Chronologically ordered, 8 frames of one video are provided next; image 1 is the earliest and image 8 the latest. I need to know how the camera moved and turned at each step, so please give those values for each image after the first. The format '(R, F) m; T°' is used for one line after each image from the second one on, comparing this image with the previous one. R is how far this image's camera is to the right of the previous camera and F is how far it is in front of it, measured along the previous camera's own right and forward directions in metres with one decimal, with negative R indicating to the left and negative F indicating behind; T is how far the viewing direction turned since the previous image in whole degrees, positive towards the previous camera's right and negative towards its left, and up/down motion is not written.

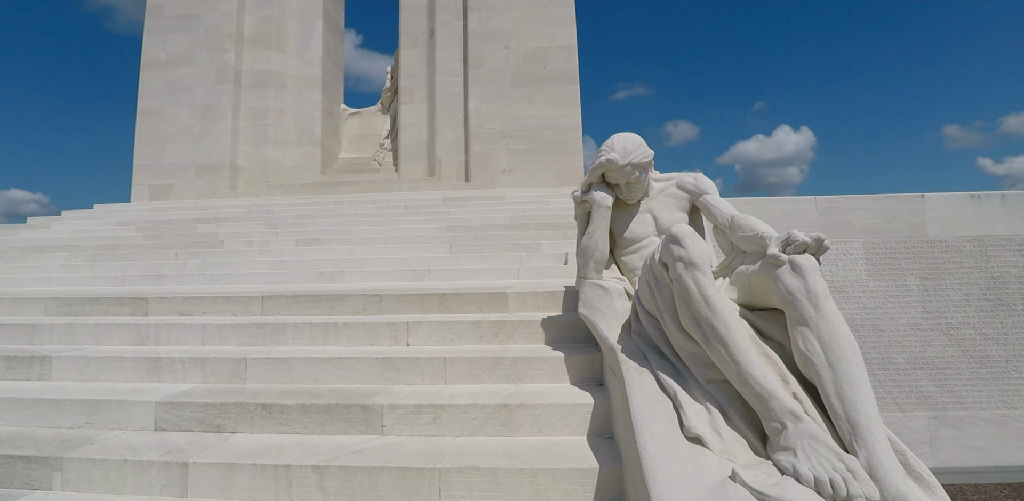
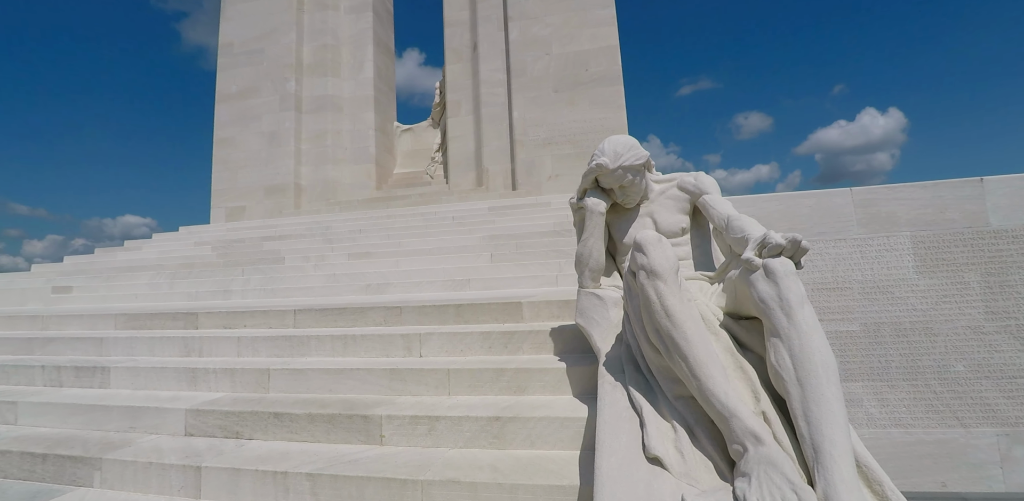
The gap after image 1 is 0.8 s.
(+0.5, +0.1) m; -8°
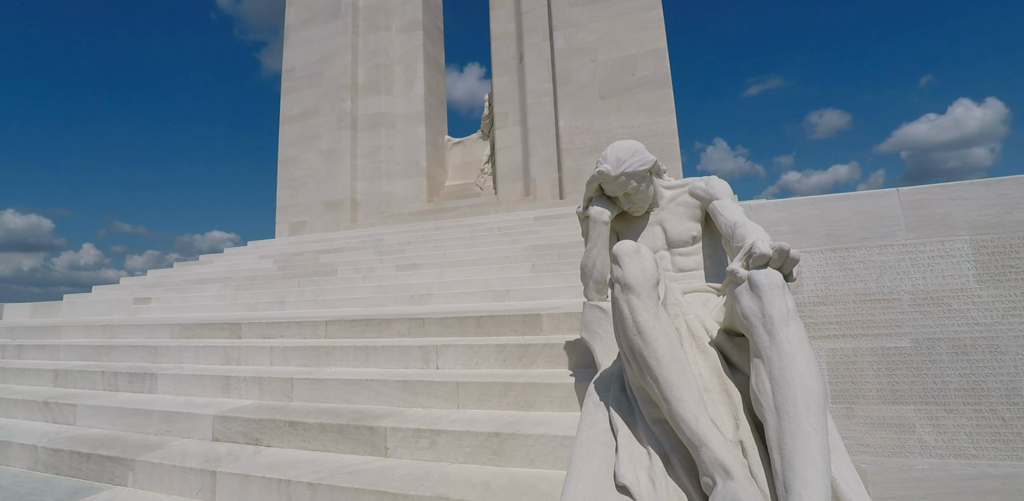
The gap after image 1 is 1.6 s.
(+0.4, +0.1) m; -7°
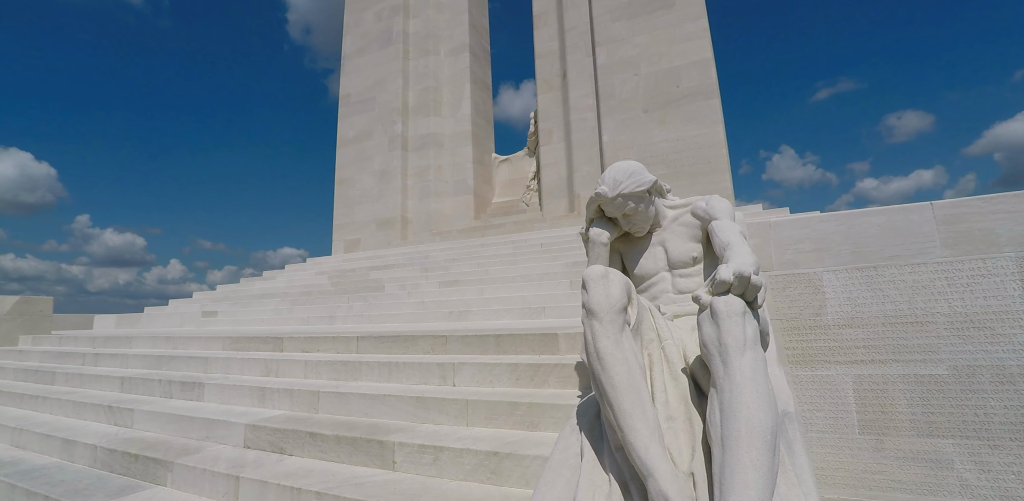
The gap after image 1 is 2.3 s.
(+0.4, 0.0) m; -7°
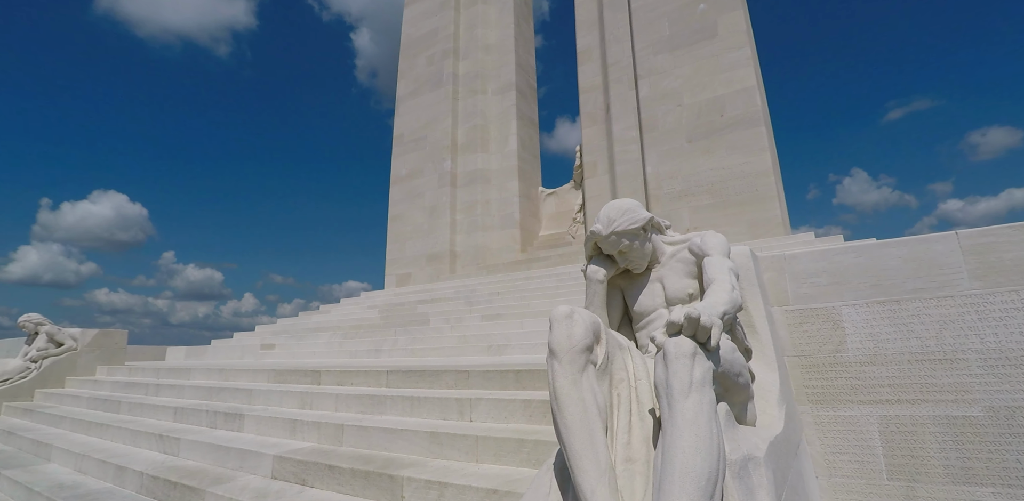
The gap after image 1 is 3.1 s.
(+0.4, -0.1) m; -7°
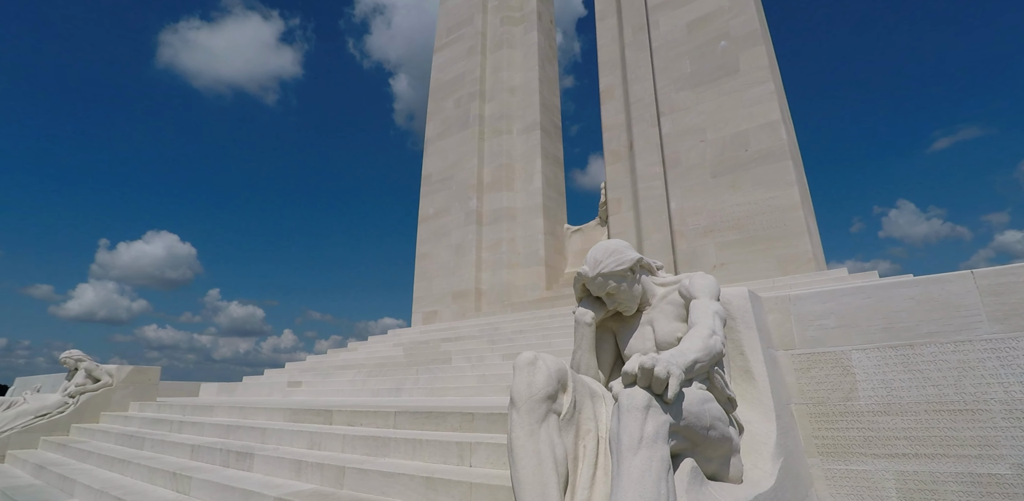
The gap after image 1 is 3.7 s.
(+0.3, 0.0) m; -4°
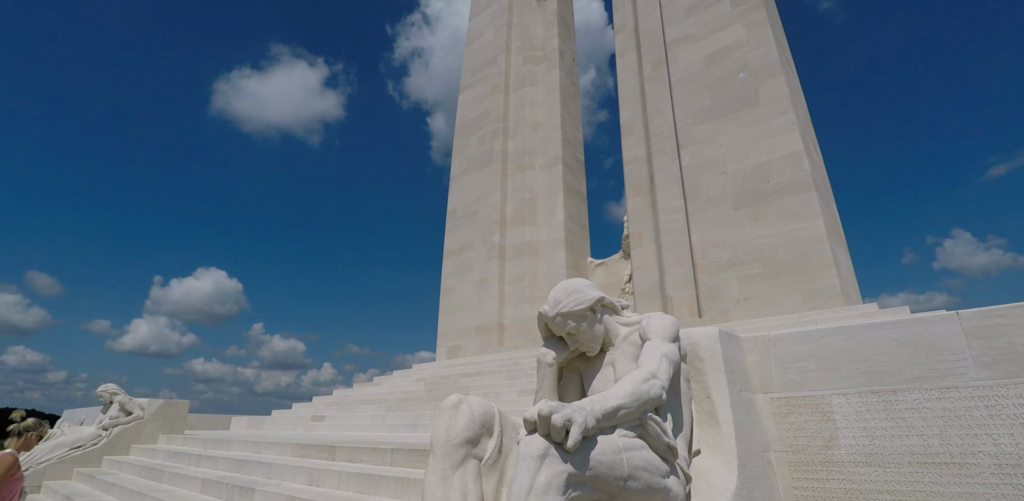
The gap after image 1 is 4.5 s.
(+0.5, 0.0) m; -4°
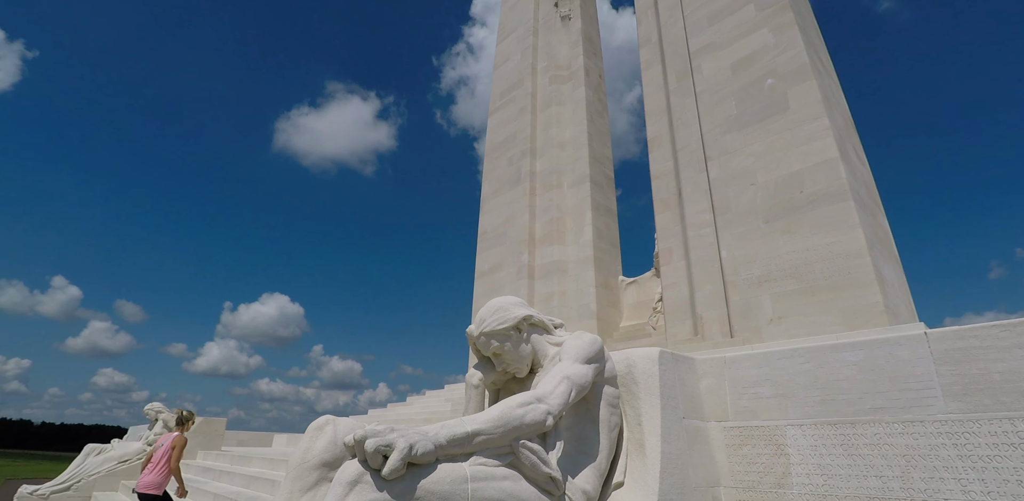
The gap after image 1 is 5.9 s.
(+0.7, +0.1) m; -6°
